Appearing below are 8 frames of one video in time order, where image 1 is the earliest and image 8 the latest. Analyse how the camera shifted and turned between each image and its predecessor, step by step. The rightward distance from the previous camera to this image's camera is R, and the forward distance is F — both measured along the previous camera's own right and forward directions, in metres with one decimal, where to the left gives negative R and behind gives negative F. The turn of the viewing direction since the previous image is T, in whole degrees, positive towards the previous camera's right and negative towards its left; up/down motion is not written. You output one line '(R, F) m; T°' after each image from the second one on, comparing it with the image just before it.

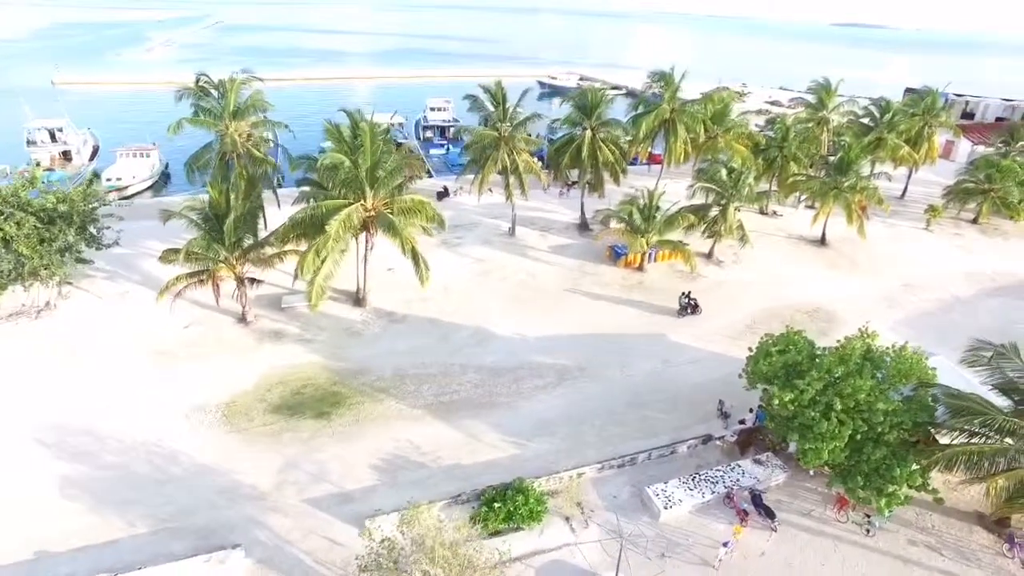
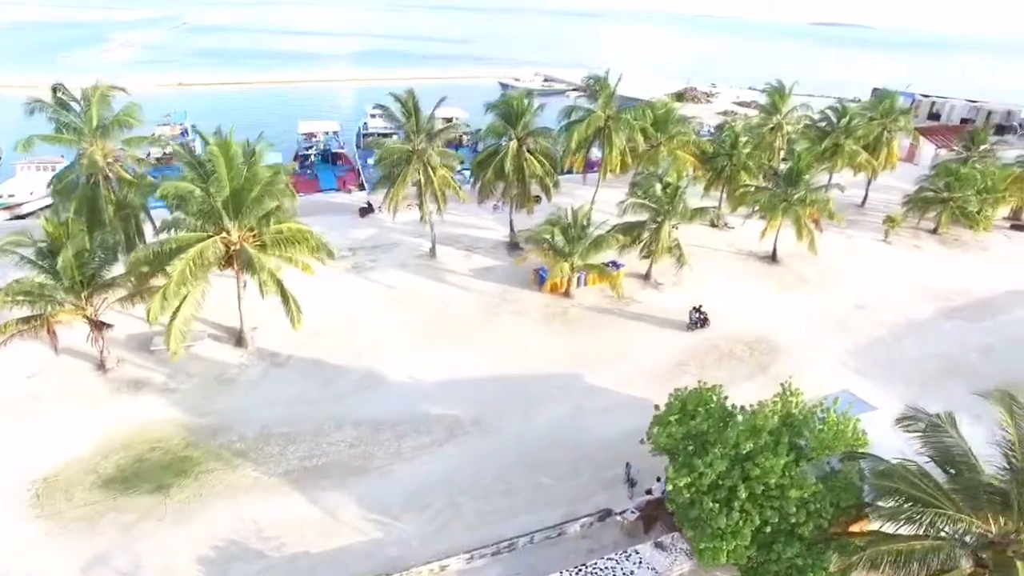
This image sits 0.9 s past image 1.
(+2.7, +2.3) m; +1°
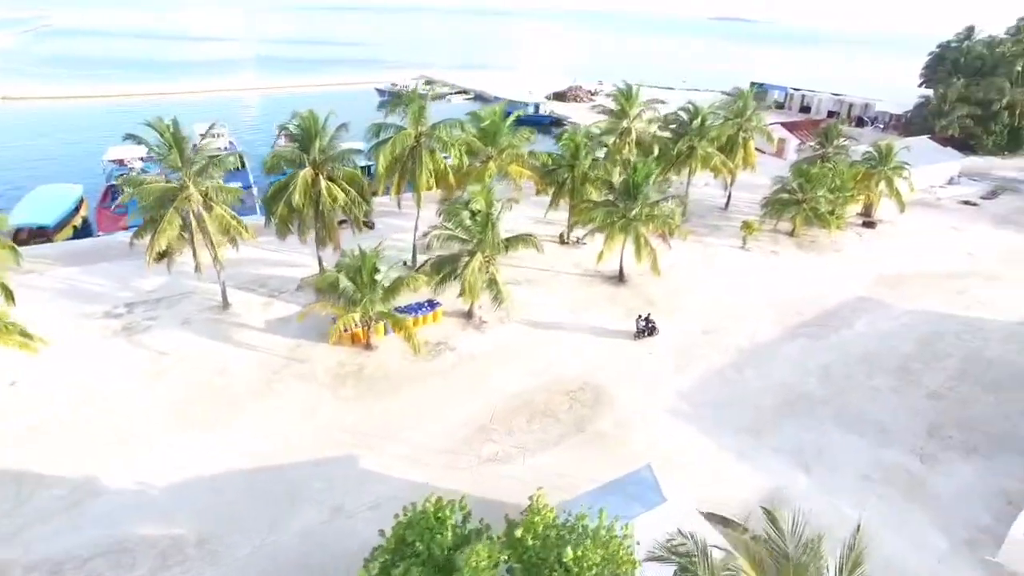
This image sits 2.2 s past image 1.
(+4.6, +2.8) m; +7°
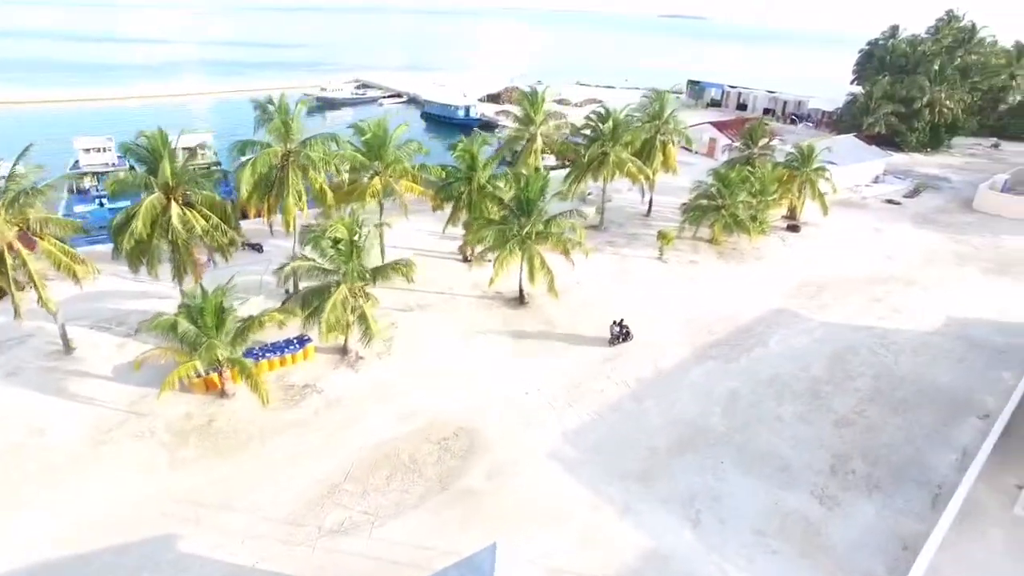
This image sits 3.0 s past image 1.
(+2.8, +1.8) m; +4°
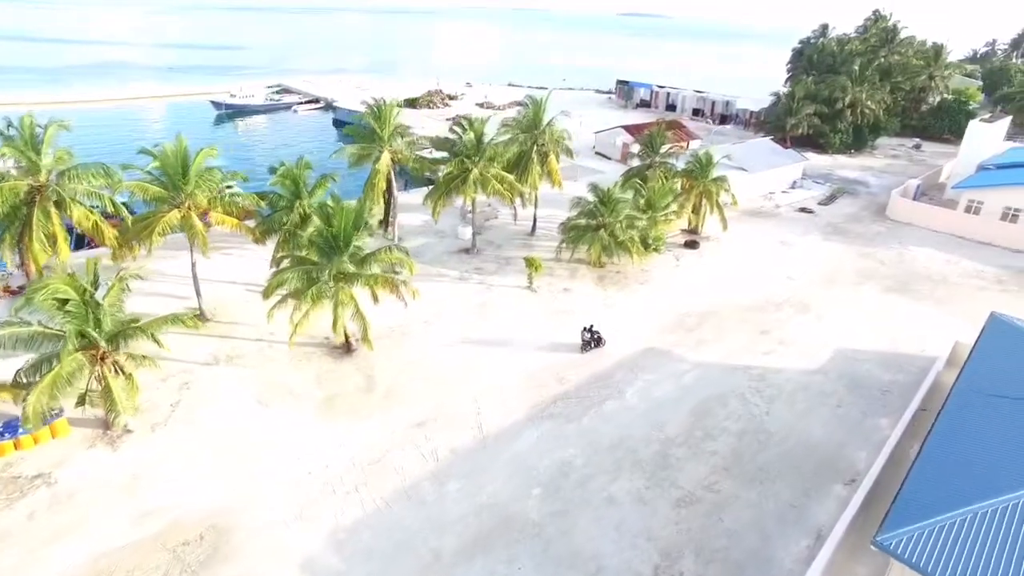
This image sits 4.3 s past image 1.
(+4.9, +2.9) m; +3°
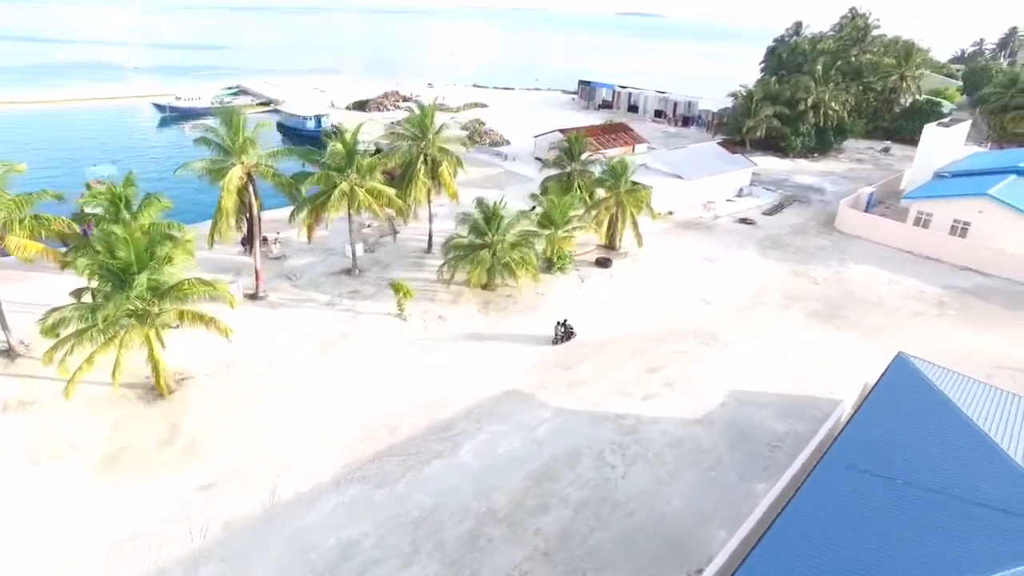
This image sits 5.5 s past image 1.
(+5.0, +2.7) m; 0°
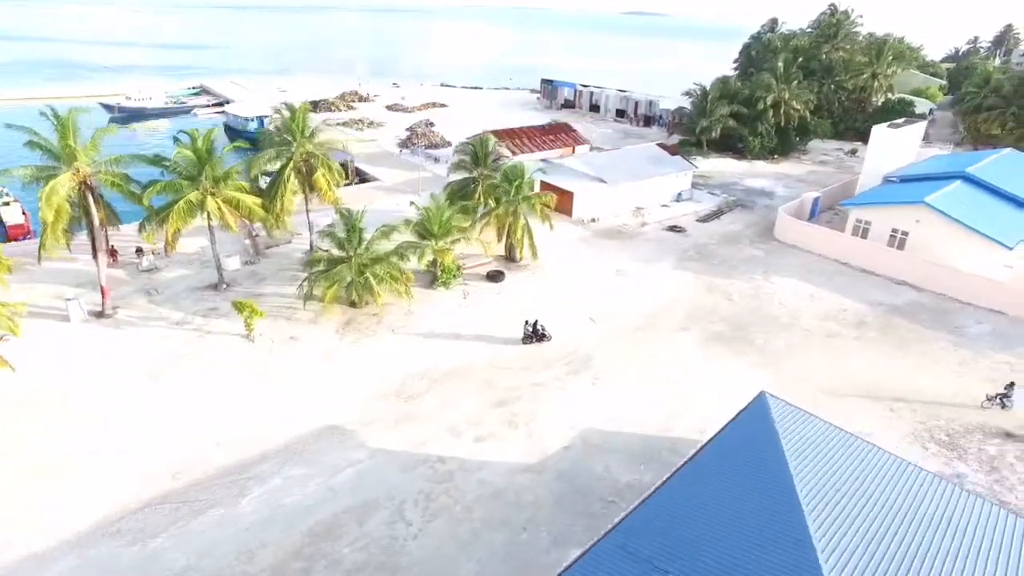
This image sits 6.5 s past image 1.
(+5.1, +2.1) m; -1°
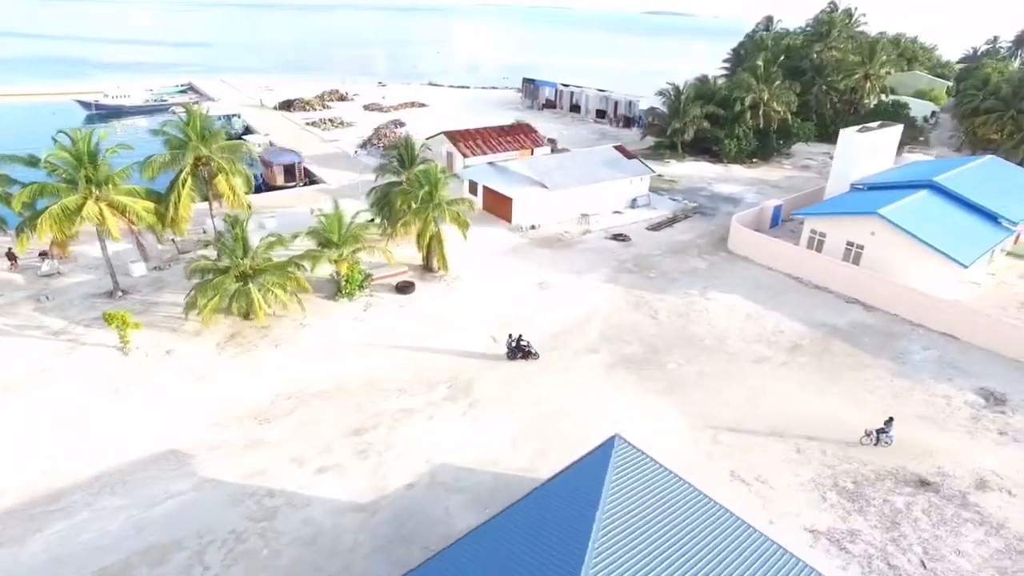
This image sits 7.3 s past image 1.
(+4.1, +1.6) m; -2°
